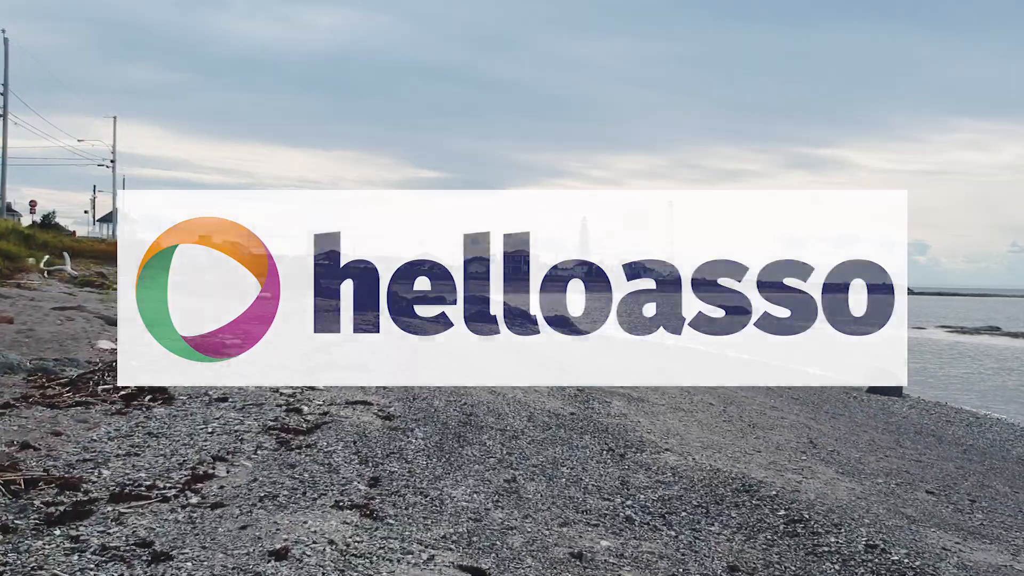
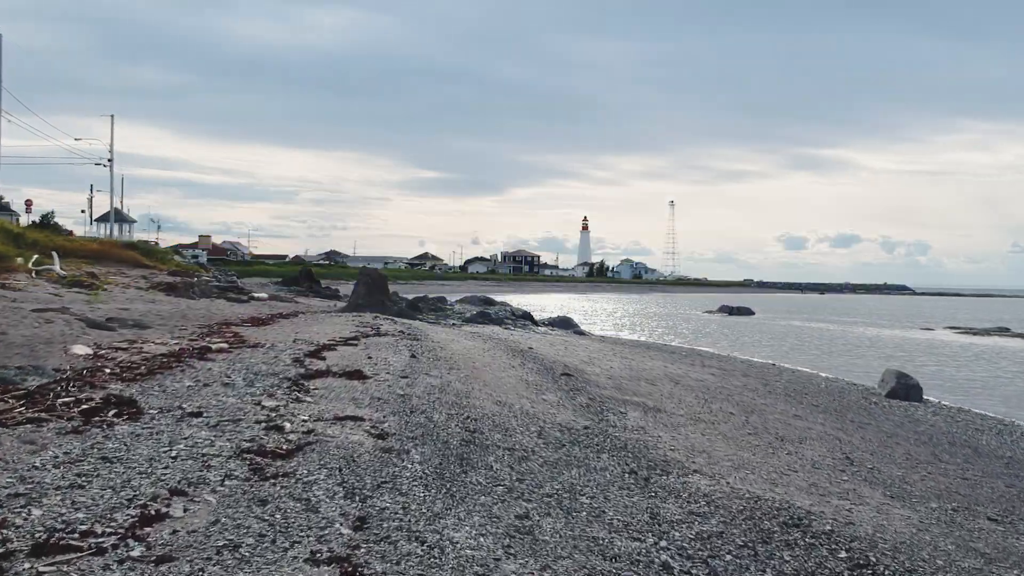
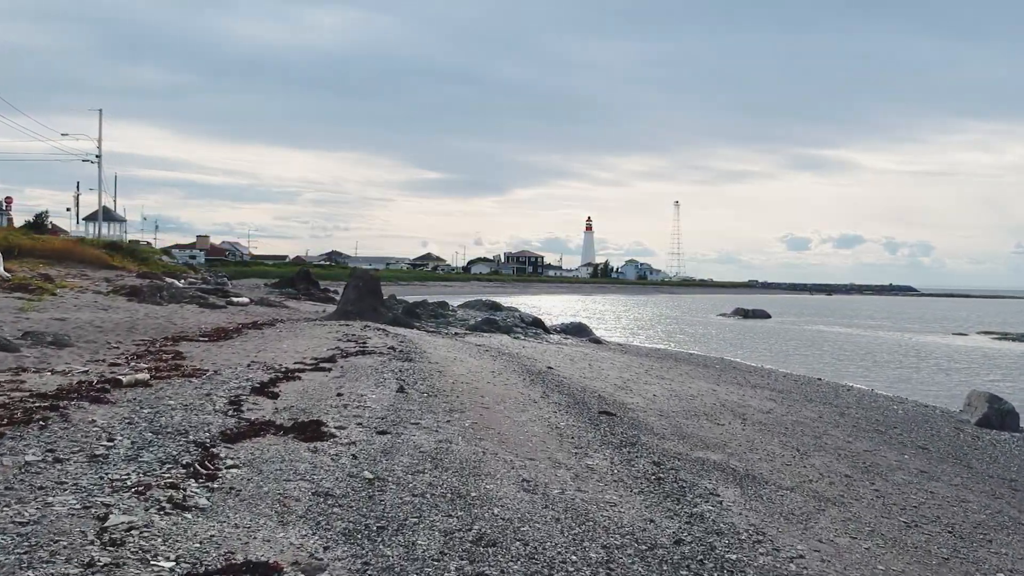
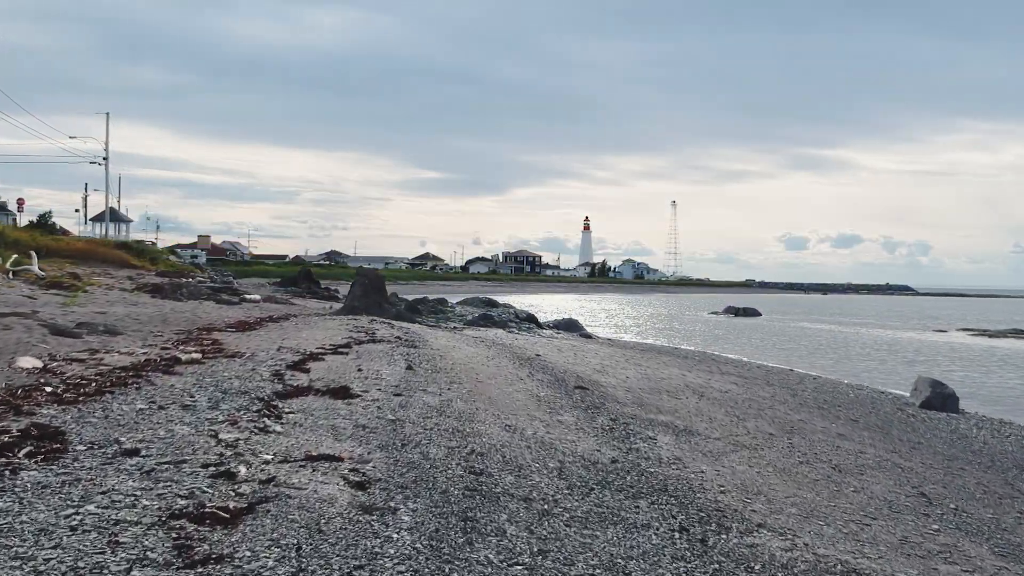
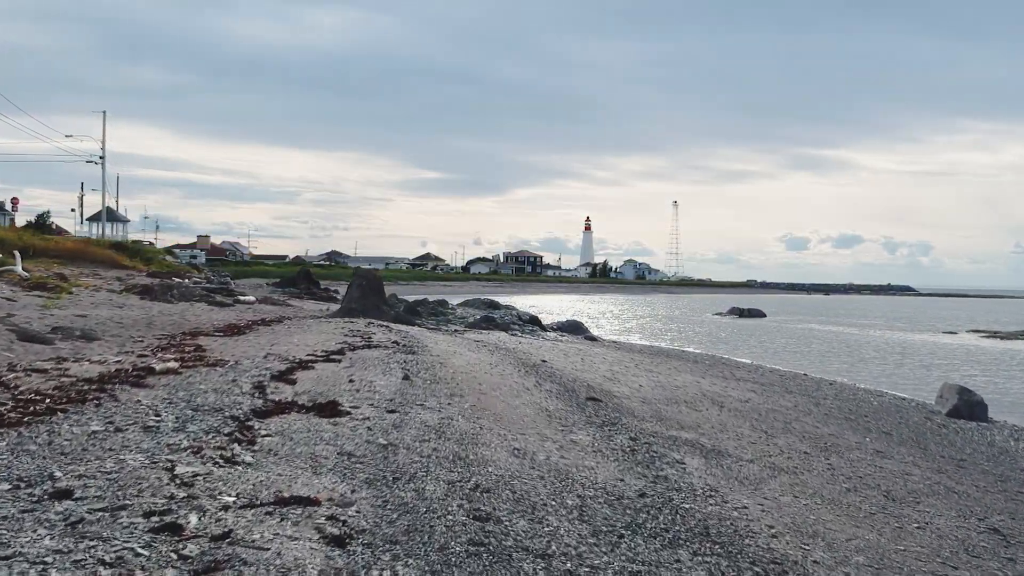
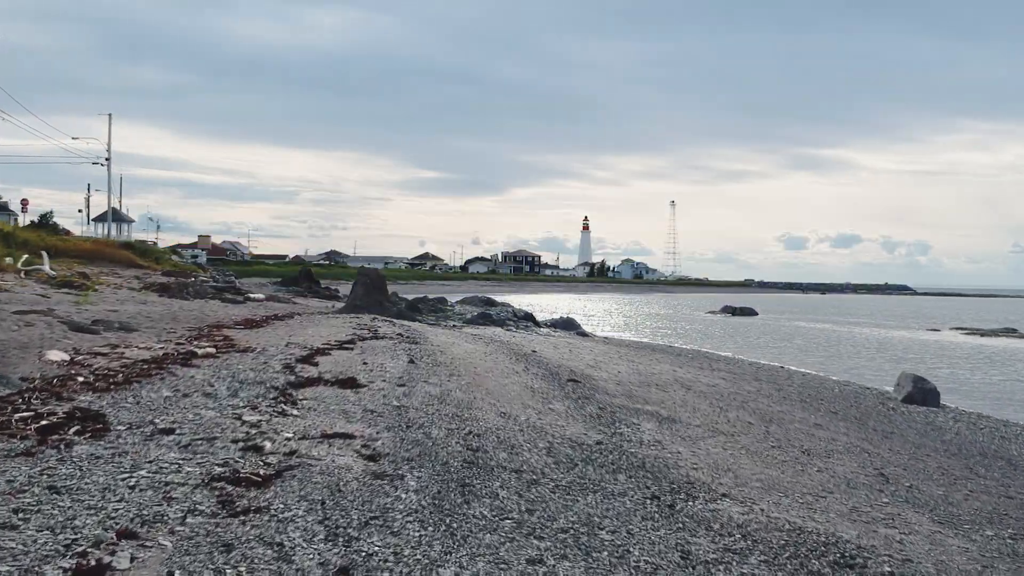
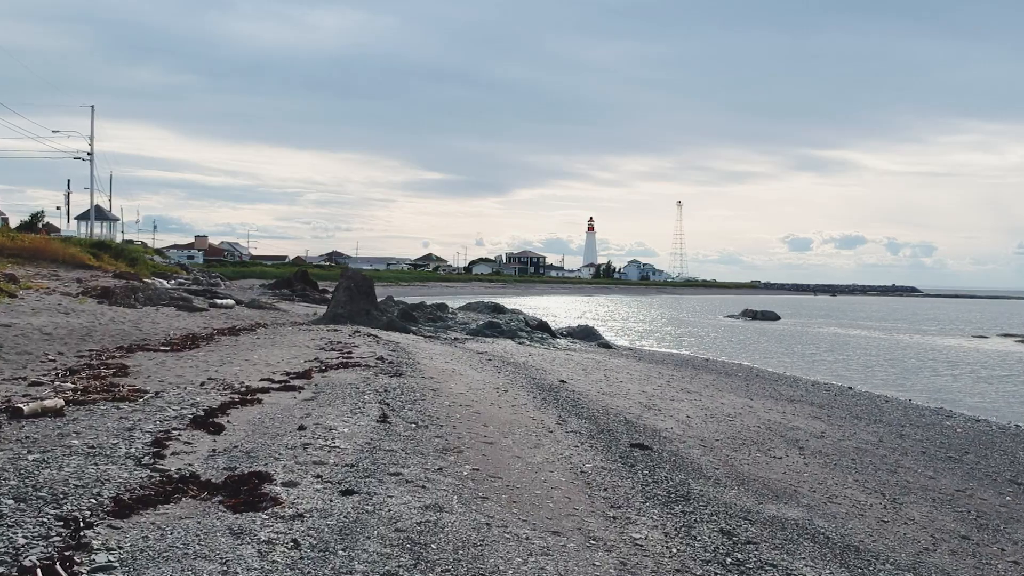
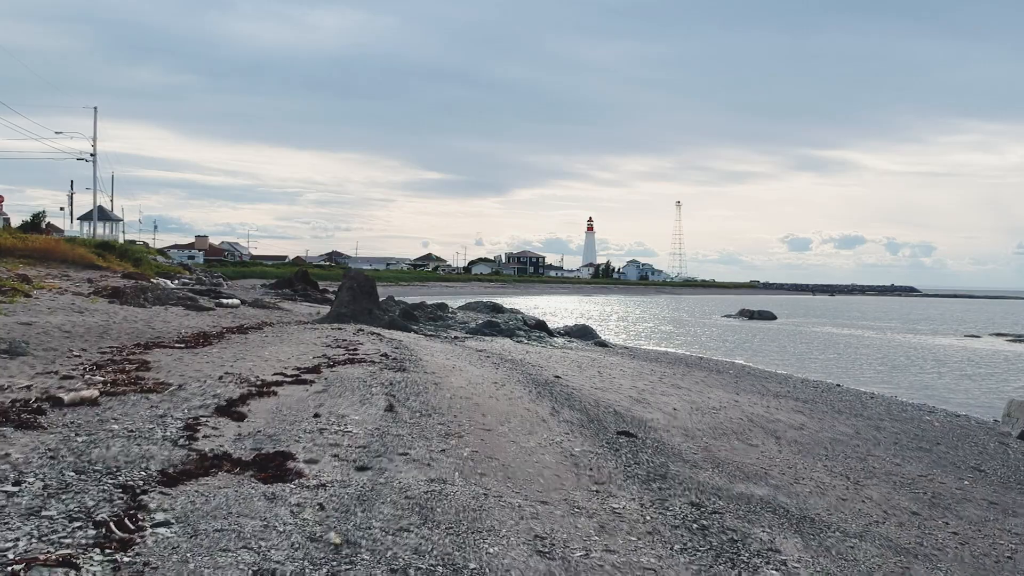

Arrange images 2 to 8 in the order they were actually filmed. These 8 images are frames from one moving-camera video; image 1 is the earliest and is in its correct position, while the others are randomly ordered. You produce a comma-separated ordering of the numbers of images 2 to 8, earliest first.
2, 6, 4, 5, 3, 8, 7
